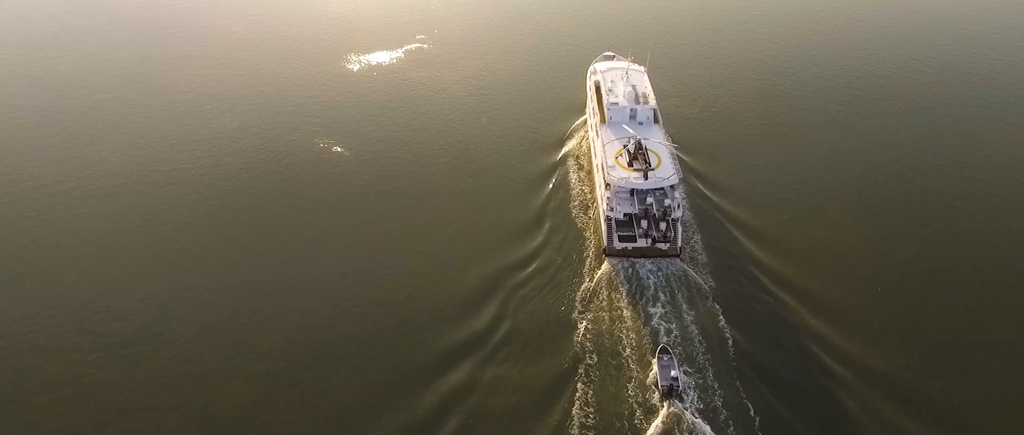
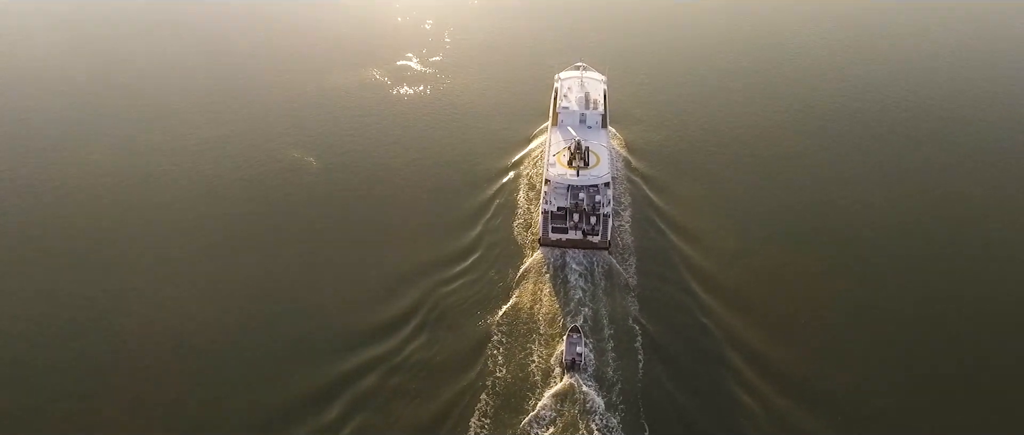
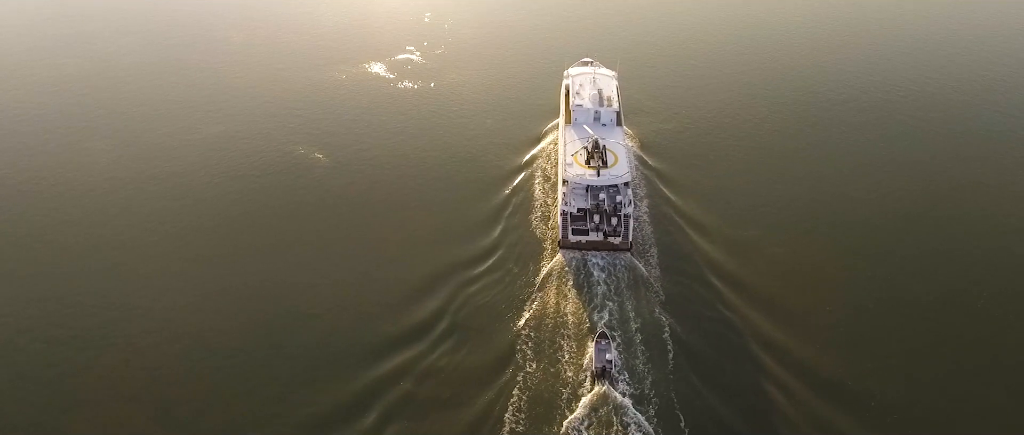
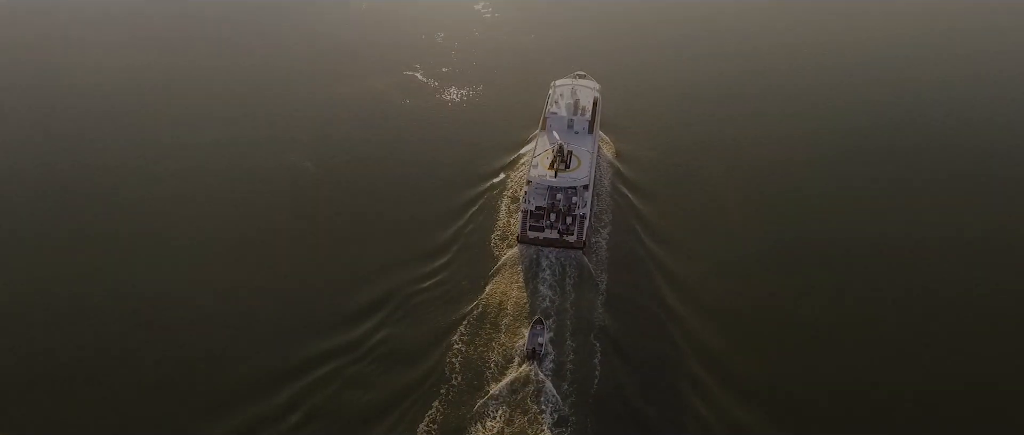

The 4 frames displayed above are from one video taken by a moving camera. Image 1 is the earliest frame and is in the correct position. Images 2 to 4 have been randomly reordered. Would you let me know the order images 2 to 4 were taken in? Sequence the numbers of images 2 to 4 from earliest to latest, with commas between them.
3, 2, 4
